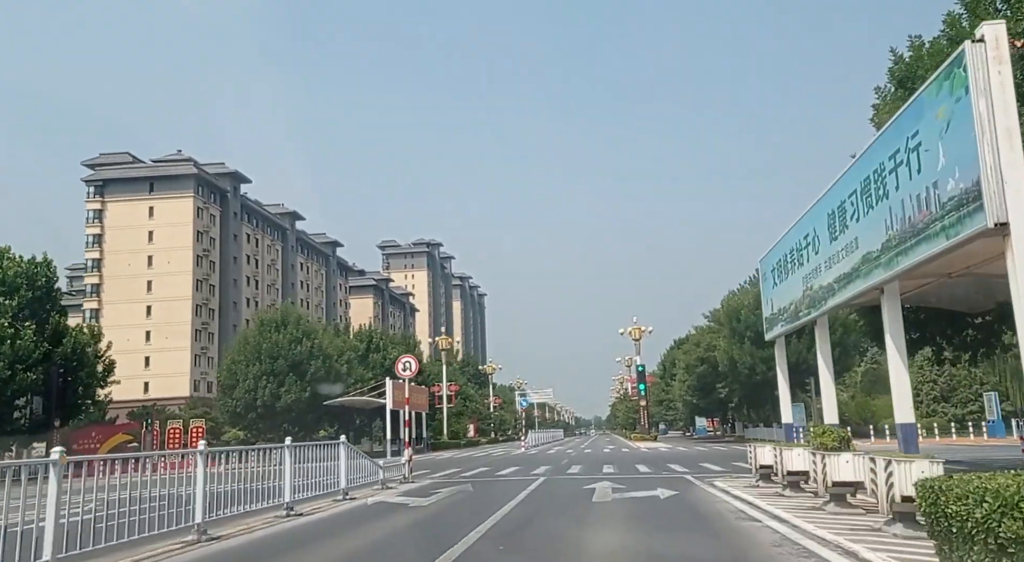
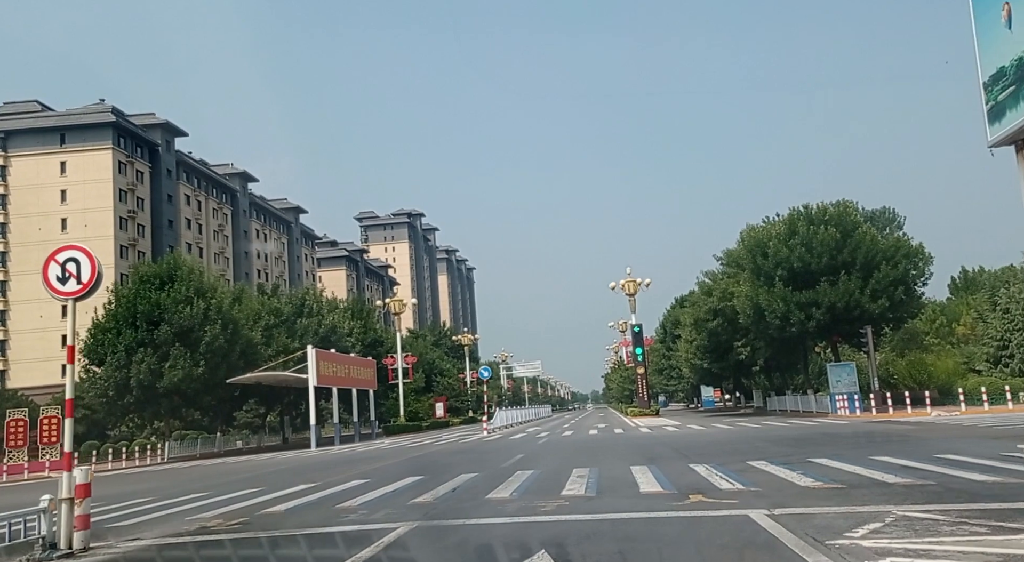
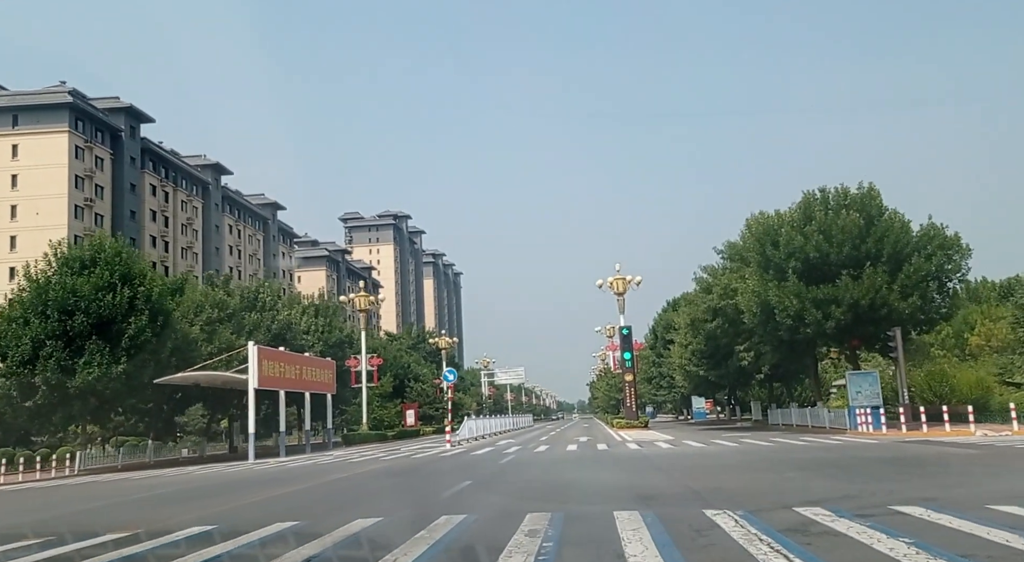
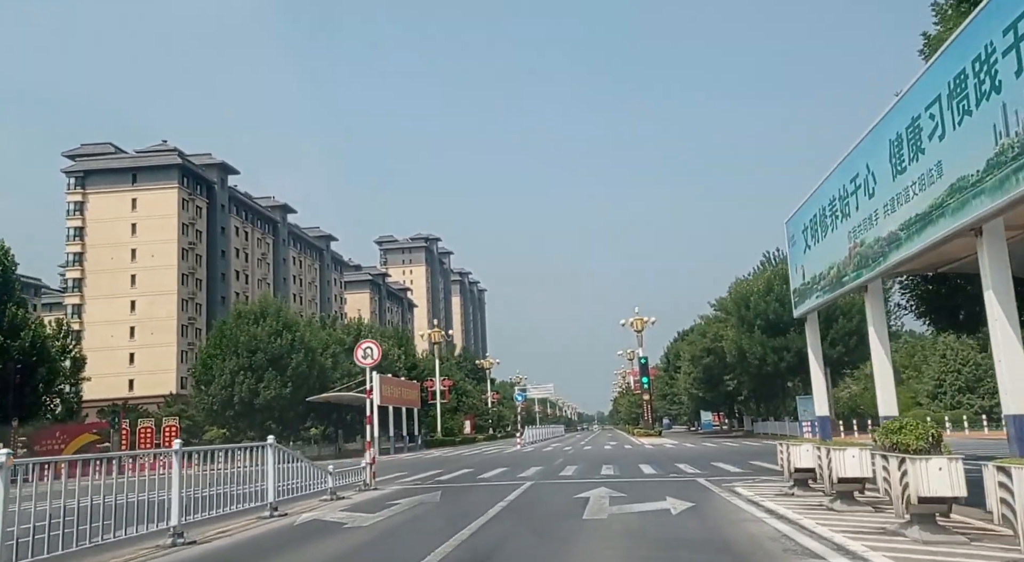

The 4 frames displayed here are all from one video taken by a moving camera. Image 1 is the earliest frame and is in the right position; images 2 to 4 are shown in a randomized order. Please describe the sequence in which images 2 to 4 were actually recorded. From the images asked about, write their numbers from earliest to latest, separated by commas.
4, 2, 3
